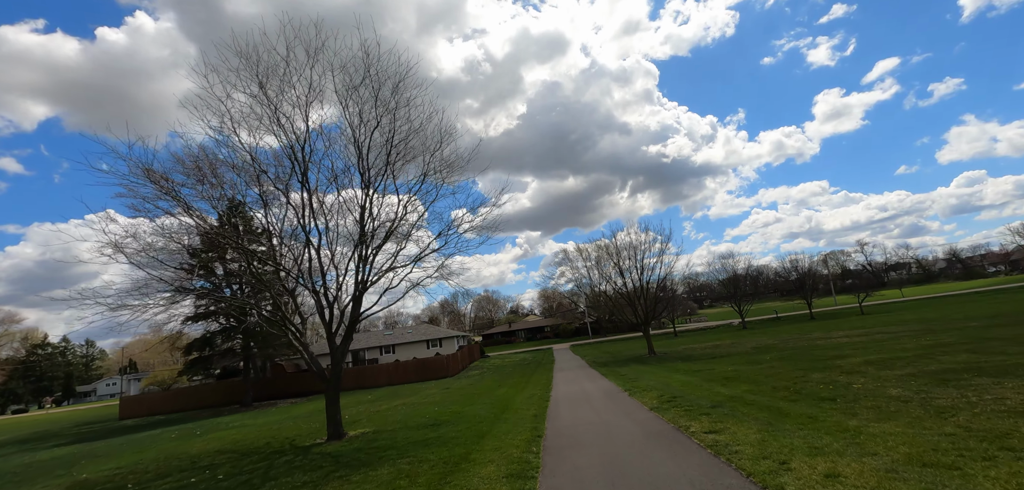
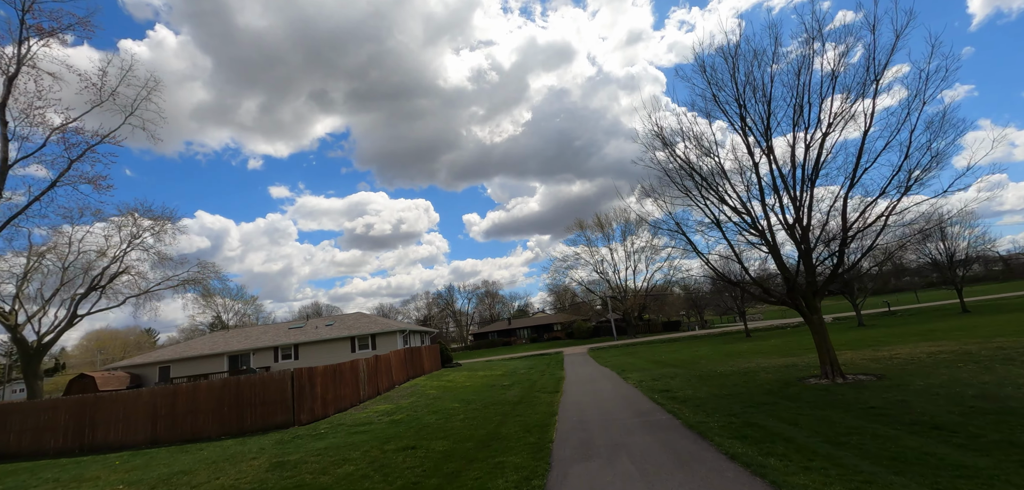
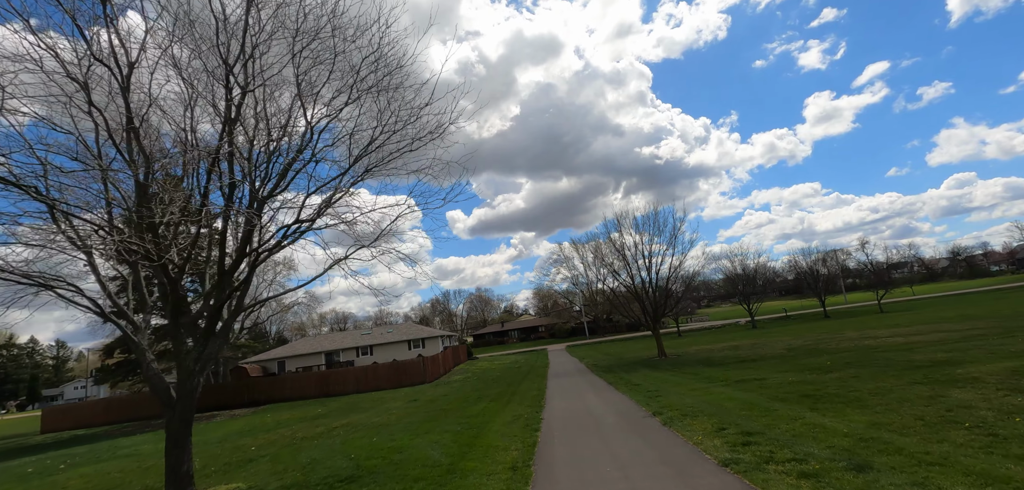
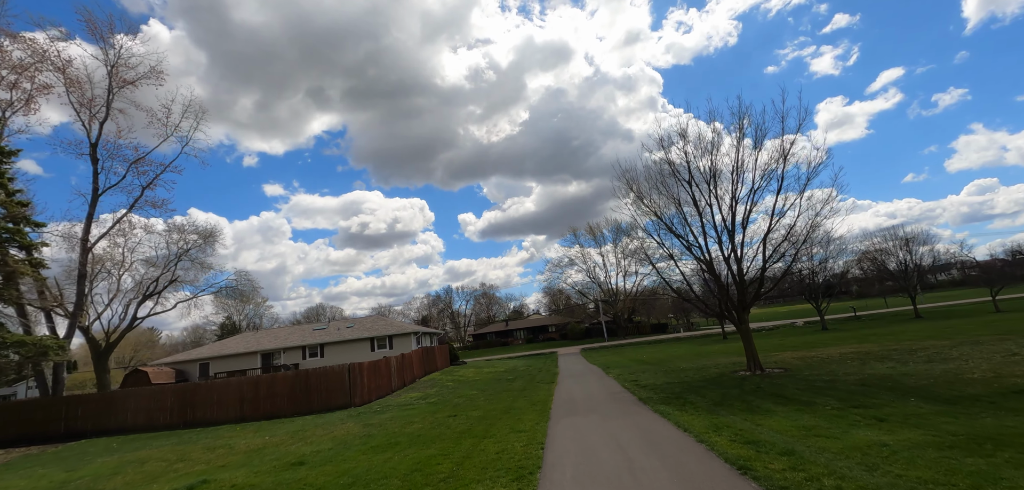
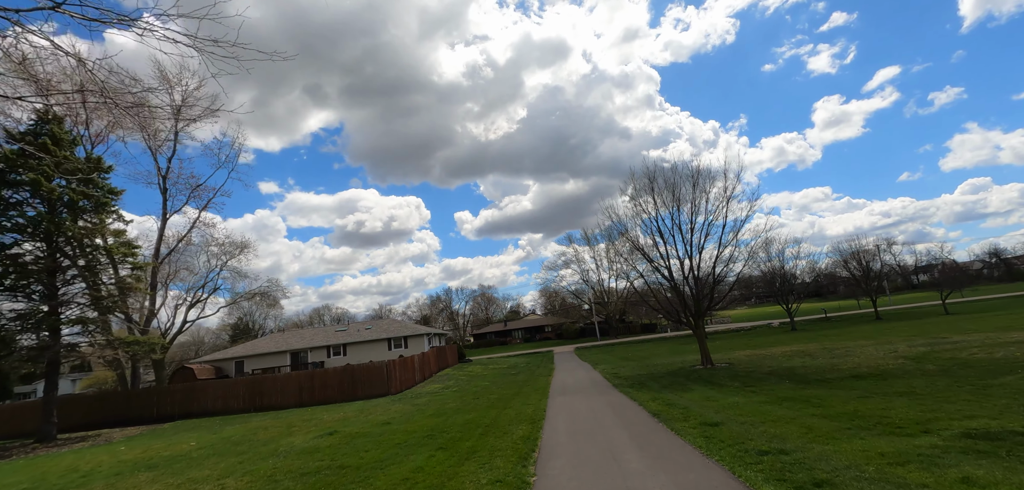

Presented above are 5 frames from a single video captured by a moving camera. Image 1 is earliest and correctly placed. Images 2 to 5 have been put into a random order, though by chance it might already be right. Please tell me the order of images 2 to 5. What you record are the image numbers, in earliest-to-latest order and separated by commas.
3, 5, 4, 2
